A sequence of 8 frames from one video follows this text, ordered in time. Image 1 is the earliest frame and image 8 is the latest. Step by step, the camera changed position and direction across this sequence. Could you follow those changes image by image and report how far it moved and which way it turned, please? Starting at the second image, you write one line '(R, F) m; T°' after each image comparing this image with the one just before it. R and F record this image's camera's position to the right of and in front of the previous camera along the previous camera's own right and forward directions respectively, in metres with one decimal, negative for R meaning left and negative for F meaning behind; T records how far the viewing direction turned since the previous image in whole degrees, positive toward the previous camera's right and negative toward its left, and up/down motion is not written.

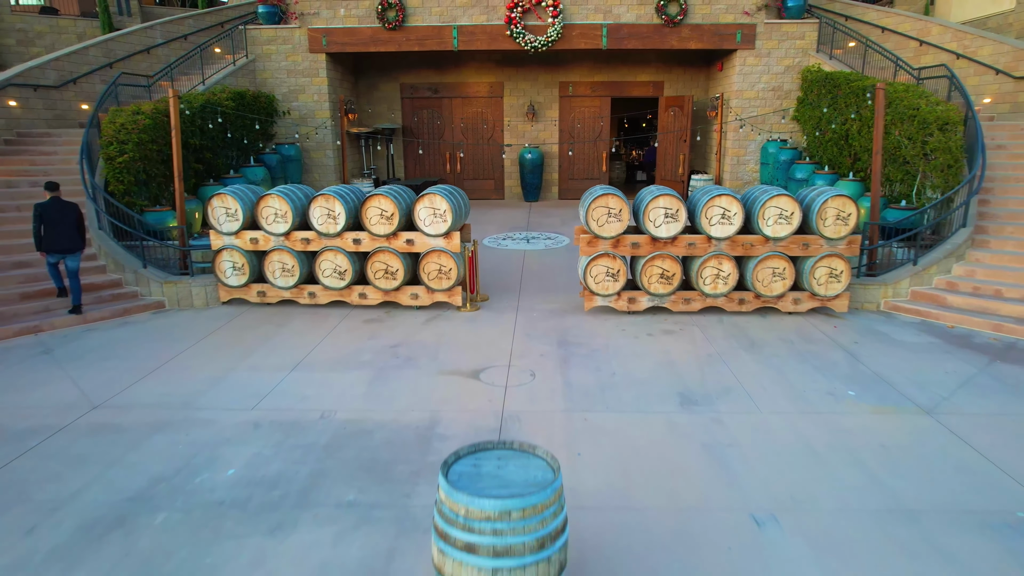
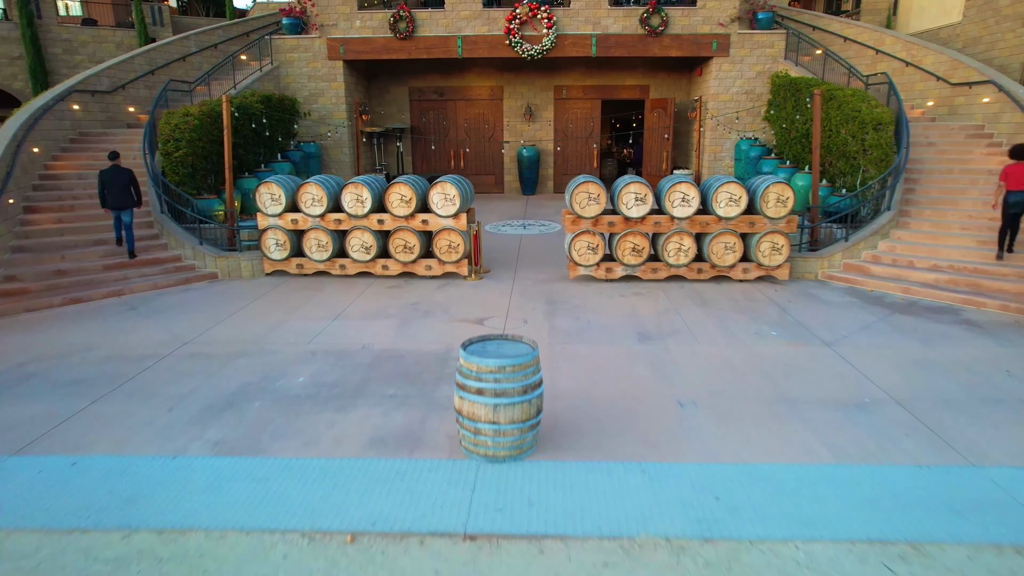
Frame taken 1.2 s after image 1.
(0.0, -1.3) m; 0°
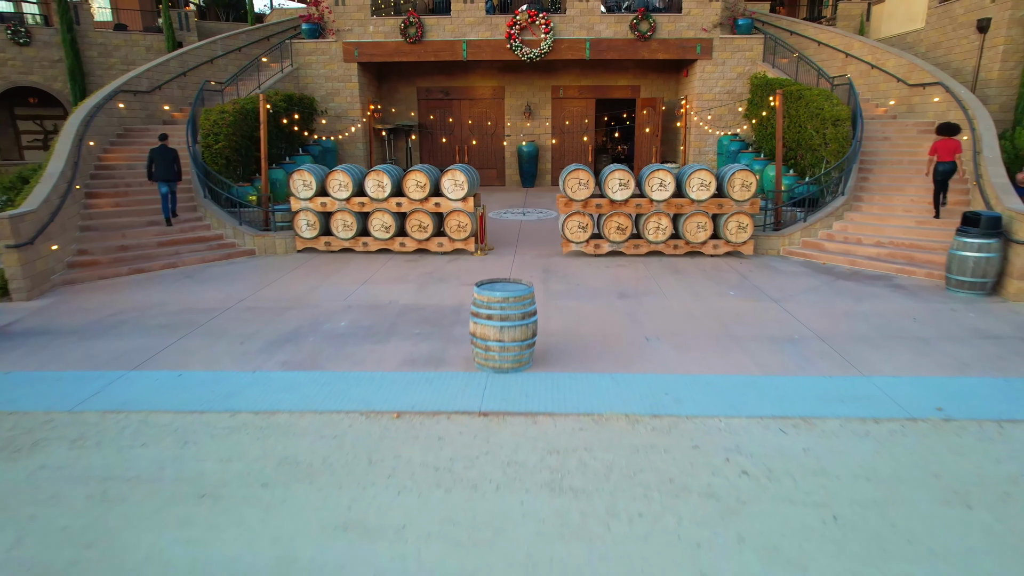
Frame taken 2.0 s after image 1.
(0.0, -1.2) m; 0°
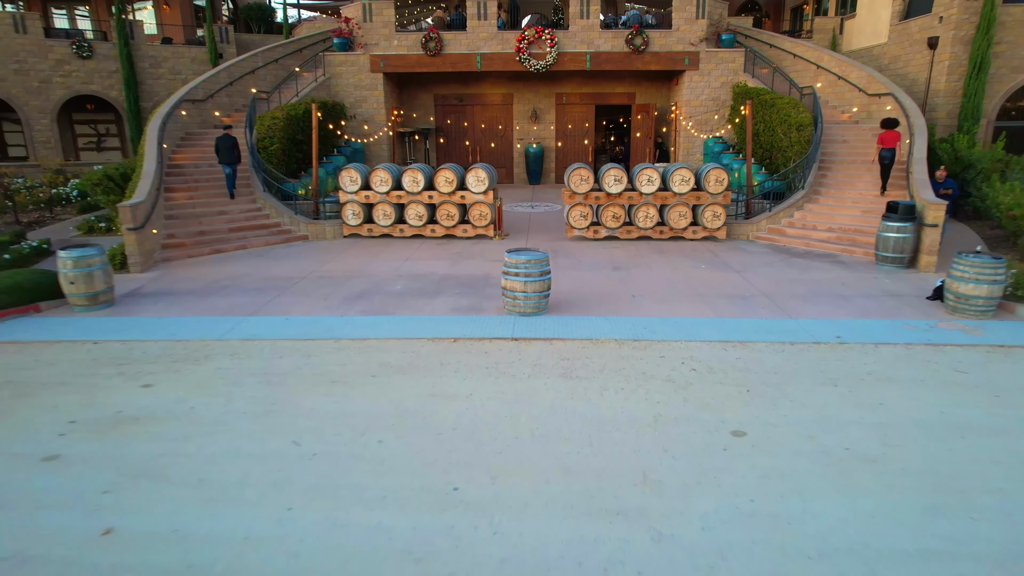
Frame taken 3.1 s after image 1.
(-0.2, -1.7) m; 0°
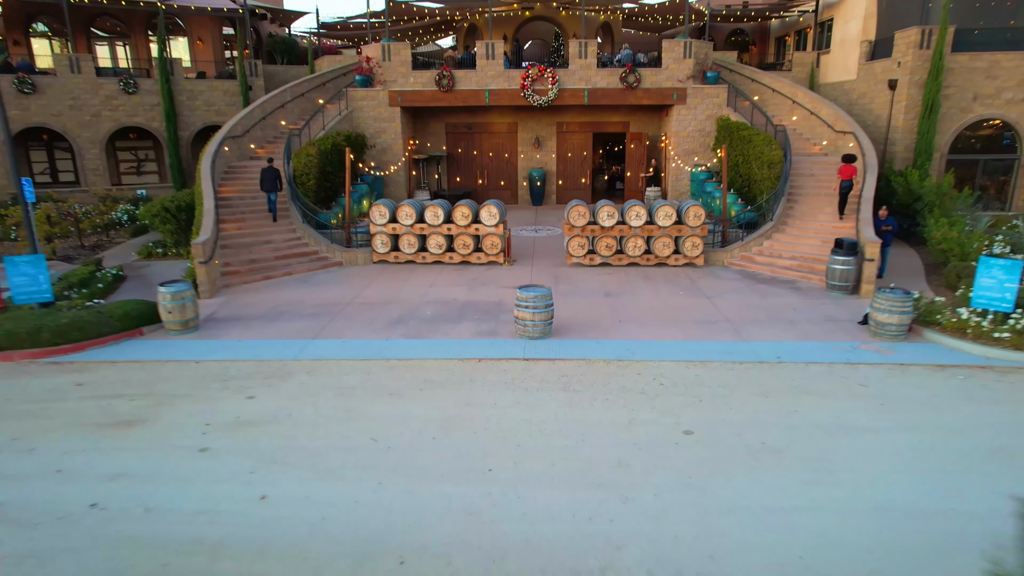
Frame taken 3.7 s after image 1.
(-0.1, -1.7) m; 0°
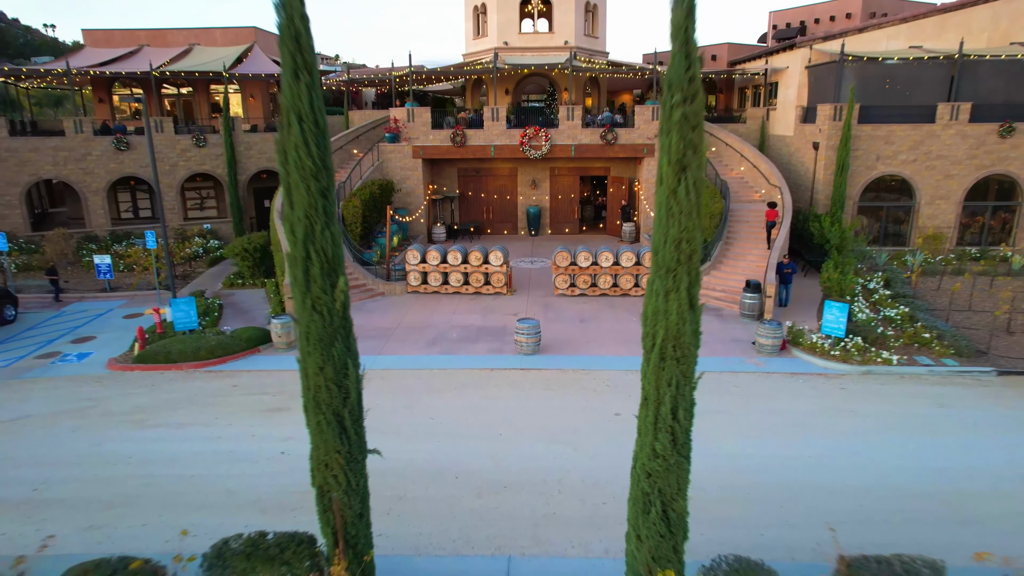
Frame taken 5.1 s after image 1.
(0.0, -4.0) m; 0°
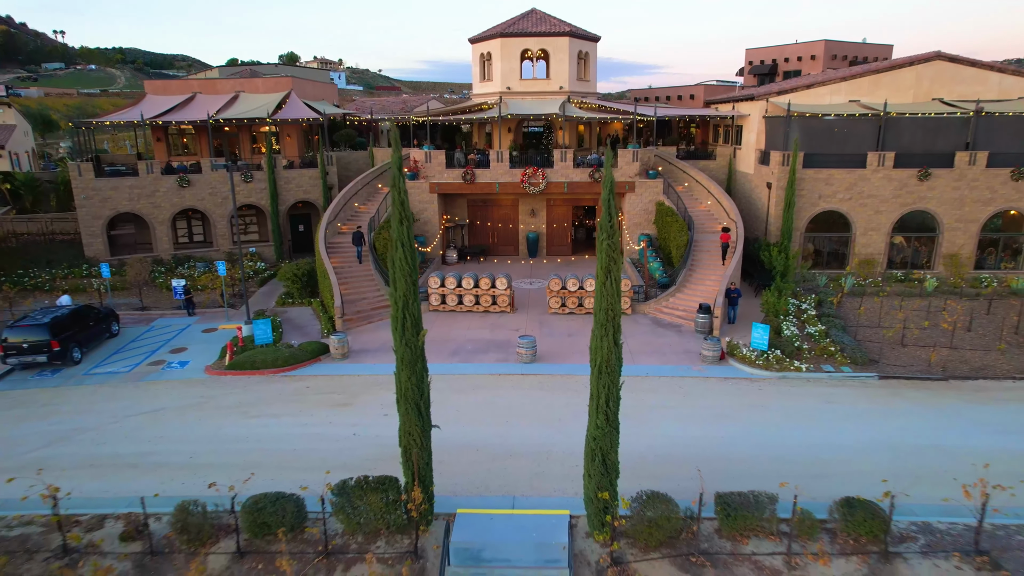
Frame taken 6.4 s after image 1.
(0.0, -3.7) m; 0°
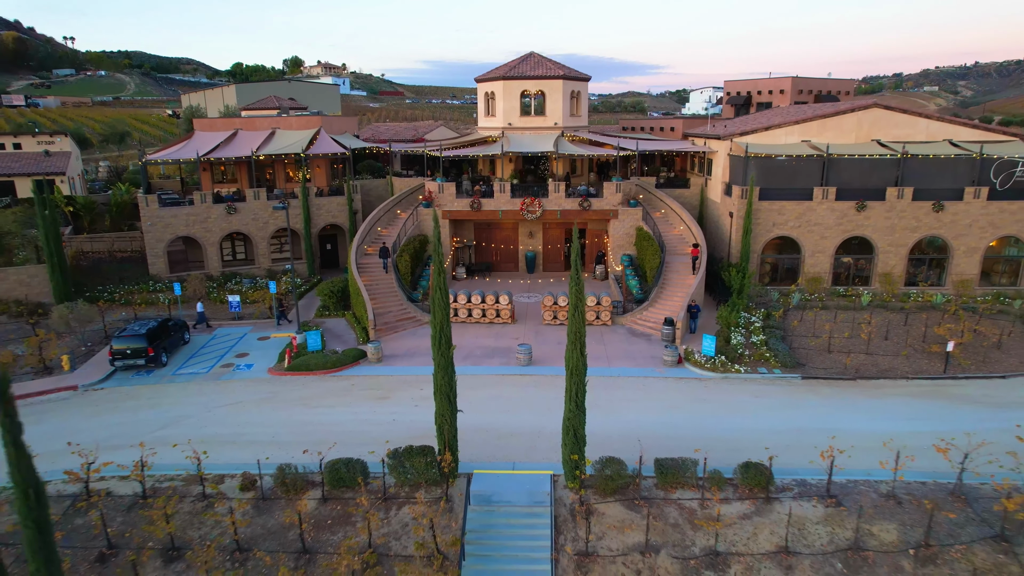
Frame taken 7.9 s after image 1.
(0.0, -4.0) m; 0°
